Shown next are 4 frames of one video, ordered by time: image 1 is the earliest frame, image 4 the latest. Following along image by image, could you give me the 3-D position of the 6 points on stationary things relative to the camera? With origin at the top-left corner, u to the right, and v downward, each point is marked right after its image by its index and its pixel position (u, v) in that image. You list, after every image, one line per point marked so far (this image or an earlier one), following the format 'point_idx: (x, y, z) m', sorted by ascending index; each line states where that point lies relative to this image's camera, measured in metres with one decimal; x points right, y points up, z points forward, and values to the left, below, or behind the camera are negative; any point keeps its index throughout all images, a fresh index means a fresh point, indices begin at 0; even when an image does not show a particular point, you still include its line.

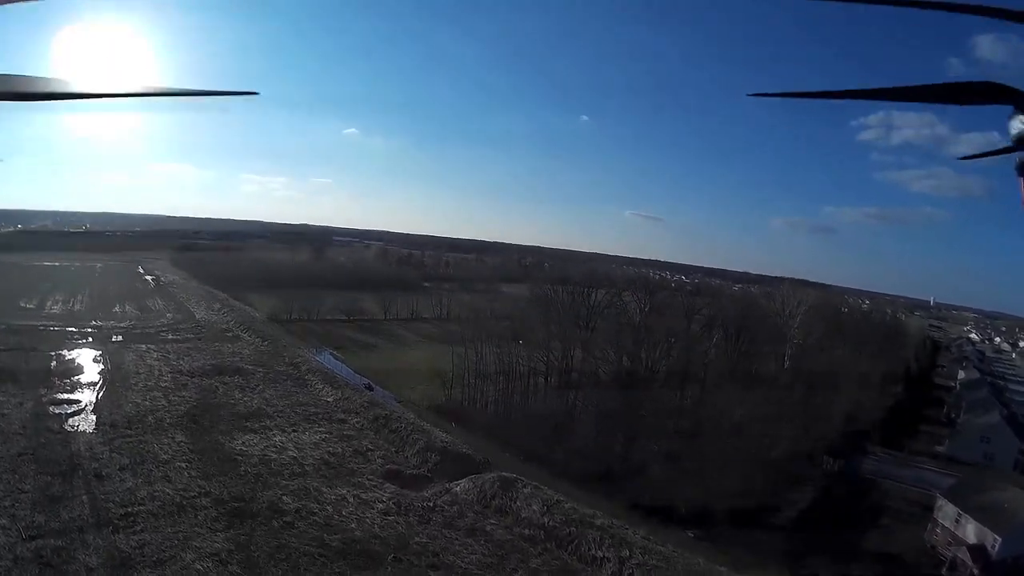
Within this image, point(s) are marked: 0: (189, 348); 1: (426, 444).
0: (-10.4, -1.9, +19.3) m
1: (-1.6, -2.9, +11.4) m
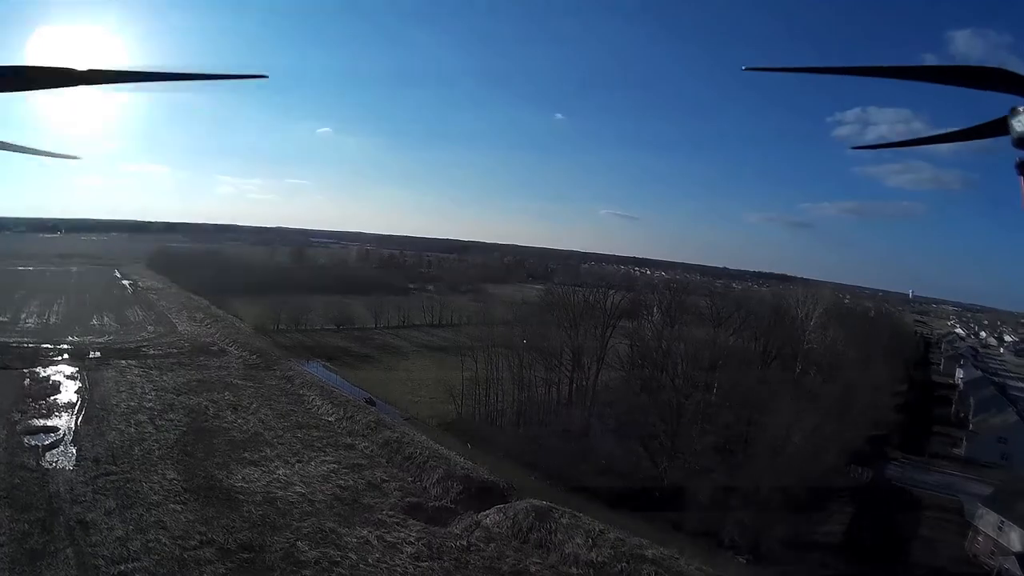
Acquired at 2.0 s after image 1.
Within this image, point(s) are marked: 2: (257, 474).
0: (-10.1, -2.2, +18.1) m
1: (-1.1, -3.1, +10.4) m
2: (-4.1, -3.0, +9.7) m
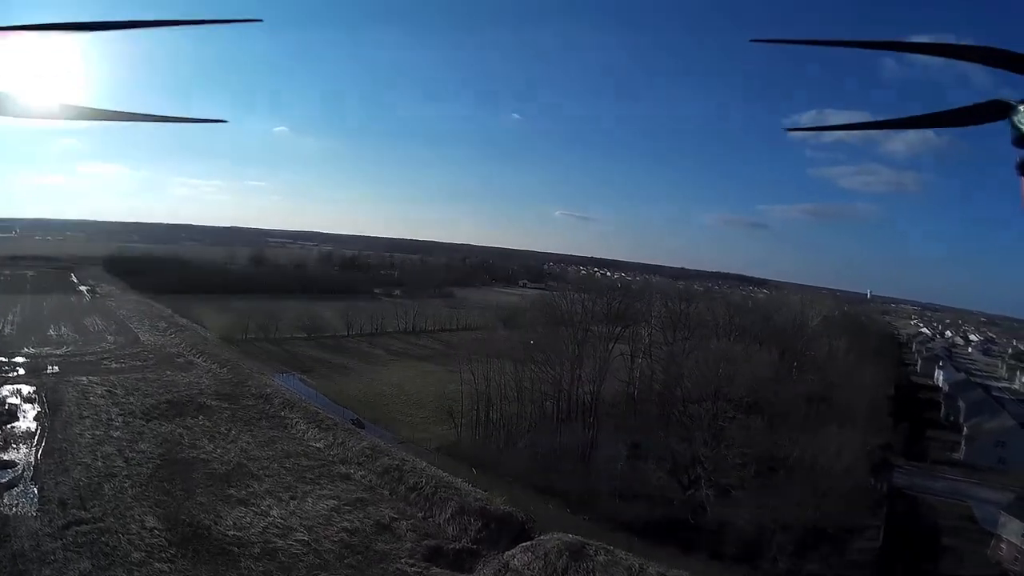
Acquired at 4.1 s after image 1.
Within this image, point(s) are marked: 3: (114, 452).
0: (-10.1, -2.5, +16.7) m
1: (-0.8, -3.3, +9.5) m
2: (-3.7, -3.2, +8.6) m
3: (-7.1, -2.9, +10.9) m
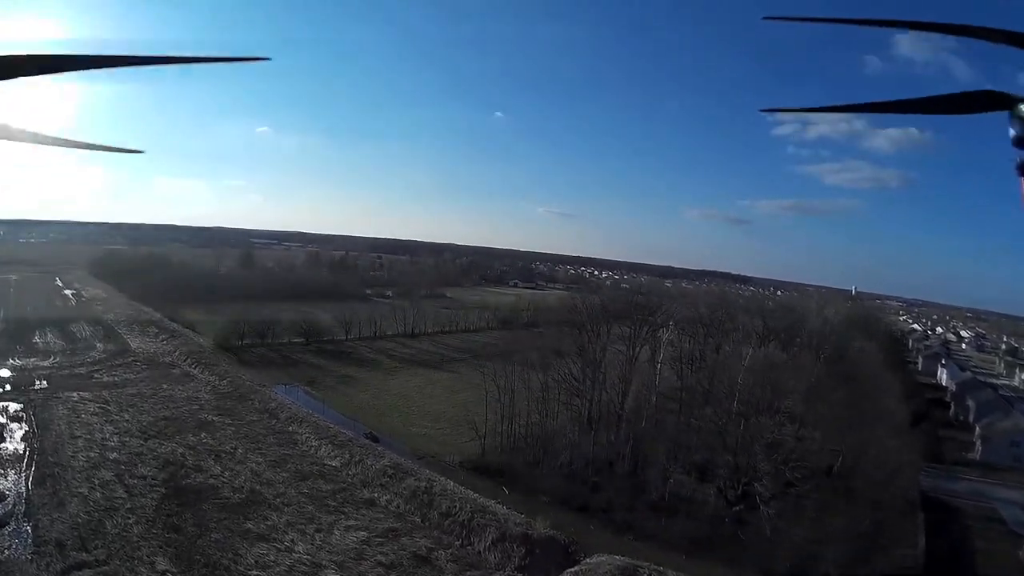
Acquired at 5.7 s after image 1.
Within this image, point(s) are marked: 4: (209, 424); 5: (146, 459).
0: (-9.7, -2.7, +15.8) m
1: (-0.2, -3.5, +8.7) m
2: (-3.0, -3.4, +7.8) m
3: (-6.5, -3.1, +10.0) m
4: (-6.6, -3.0, +13.4) m
5: (-6.6, -3.0, +11.0) m
